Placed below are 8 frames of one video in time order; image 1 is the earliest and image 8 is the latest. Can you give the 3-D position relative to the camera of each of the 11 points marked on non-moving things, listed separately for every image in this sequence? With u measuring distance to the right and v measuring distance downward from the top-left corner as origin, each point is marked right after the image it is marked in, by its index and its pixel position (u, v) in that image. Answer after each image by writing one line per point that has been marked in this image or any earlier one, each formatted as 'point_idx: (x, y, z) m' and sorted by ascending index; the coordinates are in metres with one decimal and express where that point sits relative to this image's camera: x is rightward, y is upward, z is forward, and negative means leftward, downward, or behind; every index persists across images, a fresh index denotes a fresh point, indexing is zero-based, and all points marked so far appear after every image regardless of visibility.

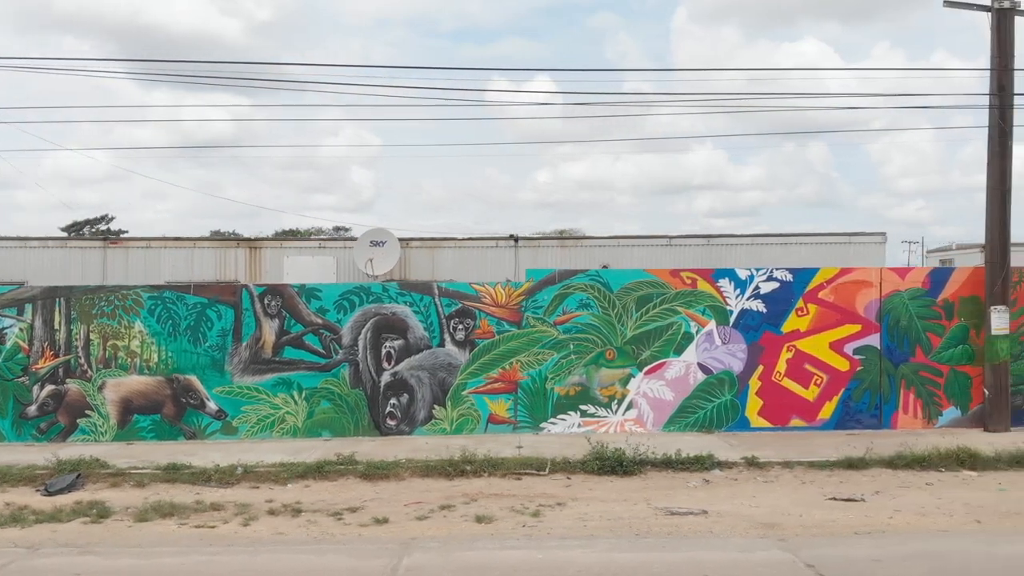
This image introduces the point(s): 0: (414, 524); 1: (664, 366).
0: (-0.7, -1.7, +7.4) m
1: (+1.7, -0.8, +10.4) m
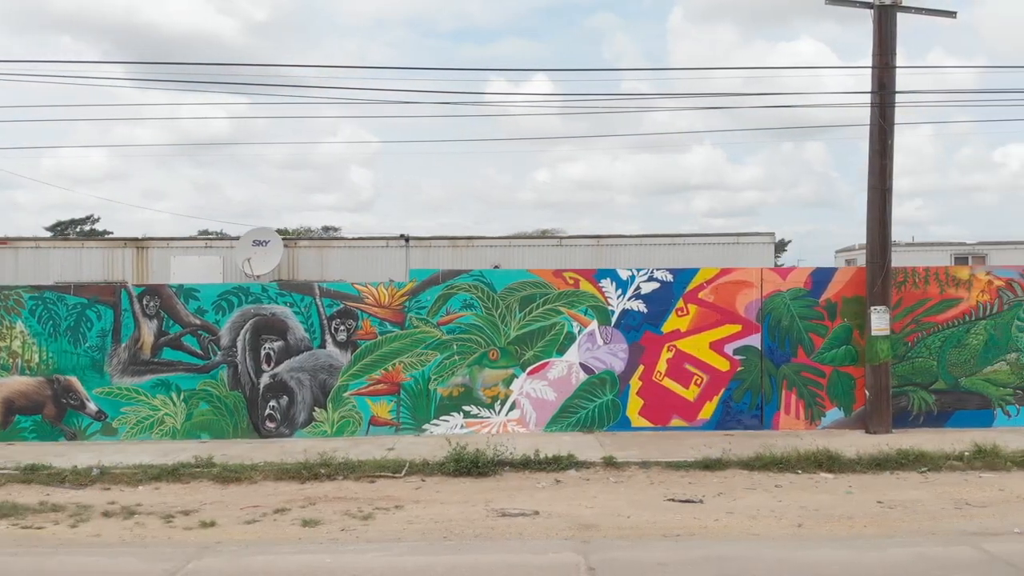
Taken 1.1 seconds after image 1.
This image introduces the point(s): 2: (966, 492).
0: (-2.0, -1.7, +7.4) m
1: (+0.4, -0.8, +10.3) m
2: (+3.6, -1.6, +7.8) m
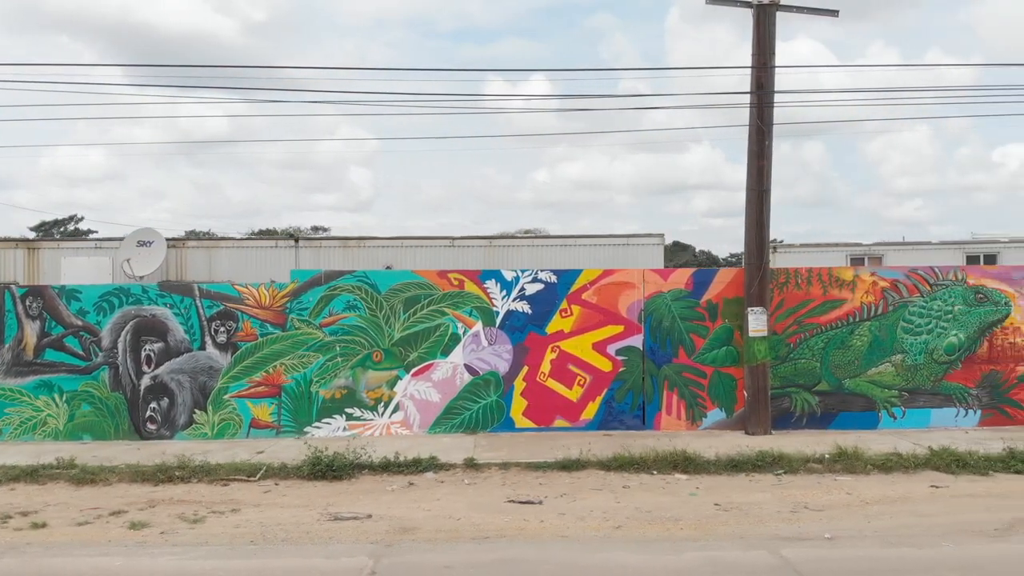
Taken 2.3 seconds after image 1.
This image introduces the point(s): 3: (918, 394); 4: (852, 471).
0: (-3.2, -1.7, +7.3) m
1: (-0.8, -0.8, +10.2) m
2: (+2.3, -1.6, +7.7) m
3: (+4.1, -1.1, +10.2) m
4: (+2.9, -1.5, +8.4) m
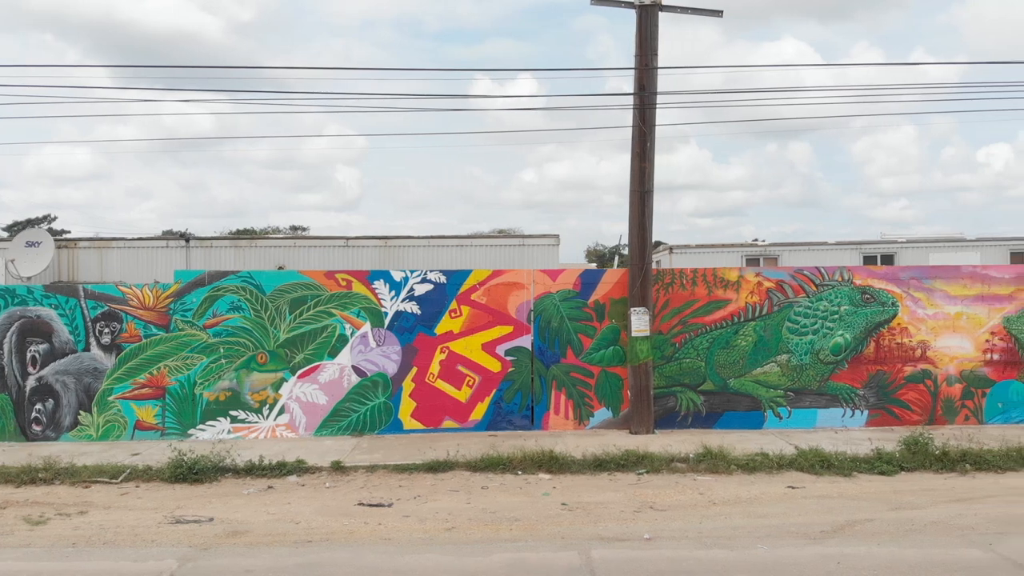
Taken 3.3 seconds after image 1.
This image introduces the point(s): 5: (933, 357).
0: (-4.4, -1.8, +7.3) m
1: (-2.0, -0.8, +10.2) m
2: (+1.2, -1.6, +7.7) m
3: (+3.0, -1.1, +10.2) m
4: (+1.7, -1.5, +8.3) m
5: (+4.2, -0.7, +10.2) m
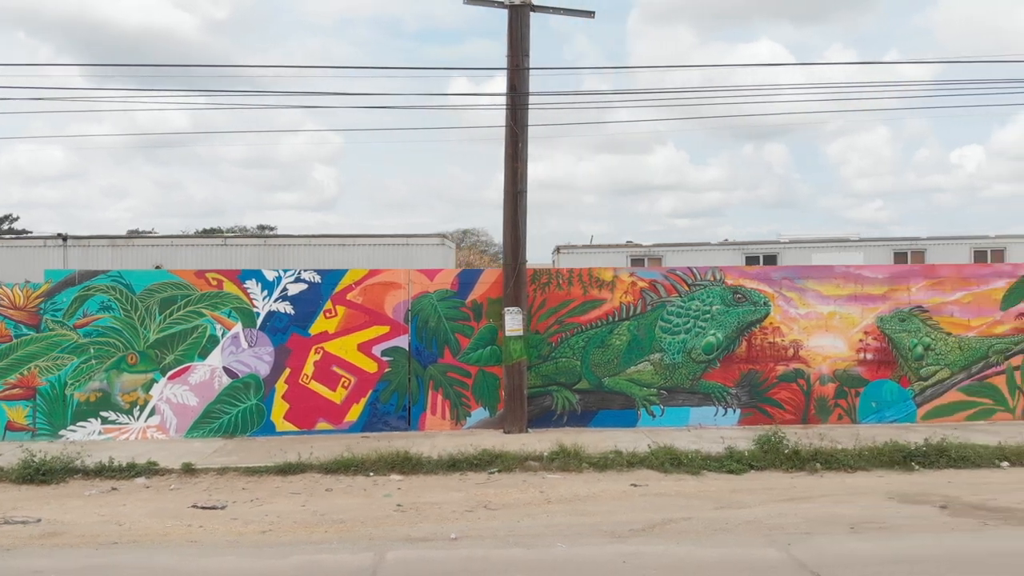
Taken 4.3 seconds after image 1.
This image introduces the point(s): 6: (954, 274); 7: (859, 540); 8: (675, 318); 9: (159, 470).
0: (-5.6, -1.8, +7.2) m
1: (-3.2, -0.8, +10.1) m
2: (-0.1, -1.6, +7.7) m
3: (+1.7, -1.1, +10.2) m
4: (+0.4, -1.5, +8.4) m
5: (+2.9, -0.7, +10.2) m
6: (+4.4, +0.1, +10.1) m
7: (+2.1, -1.5, +6.1) m
8: (+1.7, -0.3, +10.3) m
9: (-3.0, -1.5, +8.6) m
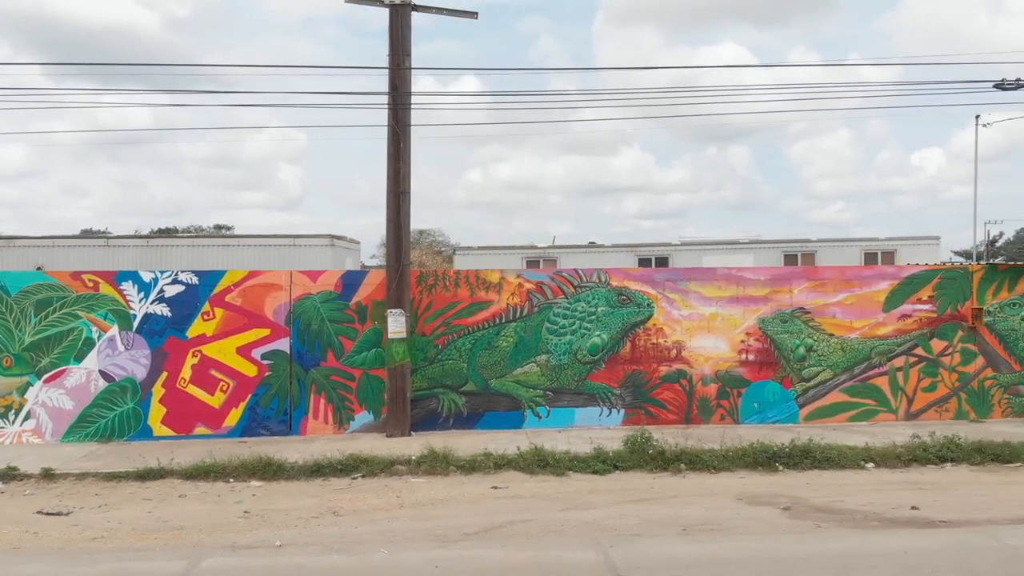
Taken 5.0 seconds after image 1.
0: (-6.7, -1.8, +7.0) m
1: (-4.4, -0.8, +10.0) m
2: (-1.2, -1.6, +7.6) m
3: (+0.5, -1.1, +10.2) m
4: (-0.7, -1.5, +8.3) m
5: (+1.8, -0.7, +10.2) m
6: (+3.2, +0.1, +10.2) m
7: (+1.1, -1.5, +6.1) m
8: (+0.5, -0.3, +10.2) m
9: (-4.1, -1.6, +8.5) m
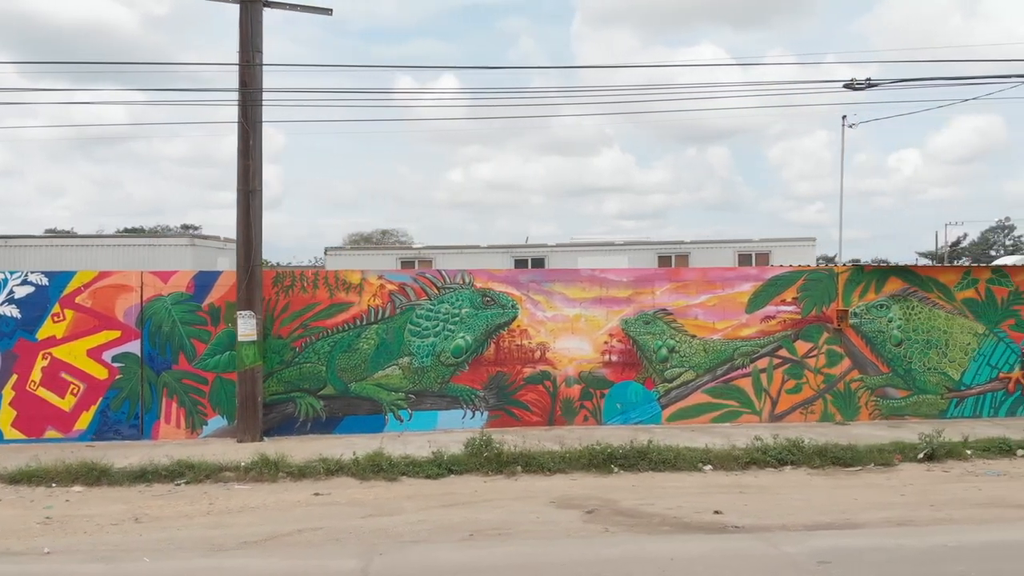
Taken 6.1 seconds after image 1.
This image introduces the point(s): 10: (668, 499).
0: (-8.1, -1.8, +6.8) m
1: (-5.8, -0.9, +9.8) m
2: (-2.5, -1.6, +7.5) m
3: (-0.9, -1.1, +10.1) m
4: (-2.0, -1.5, +8.2) m
5: (+0.4, -0.7, +10.1) m
6: (+1.9, +0.1, +10.1) m
7: (-0.3, -1.5, +6.0) m
8: (-0.9, -0.3, +10.1) m
9: (-5.5, -1.6, +8.3) m
10: (+1.1, -1.5, +7.2) m
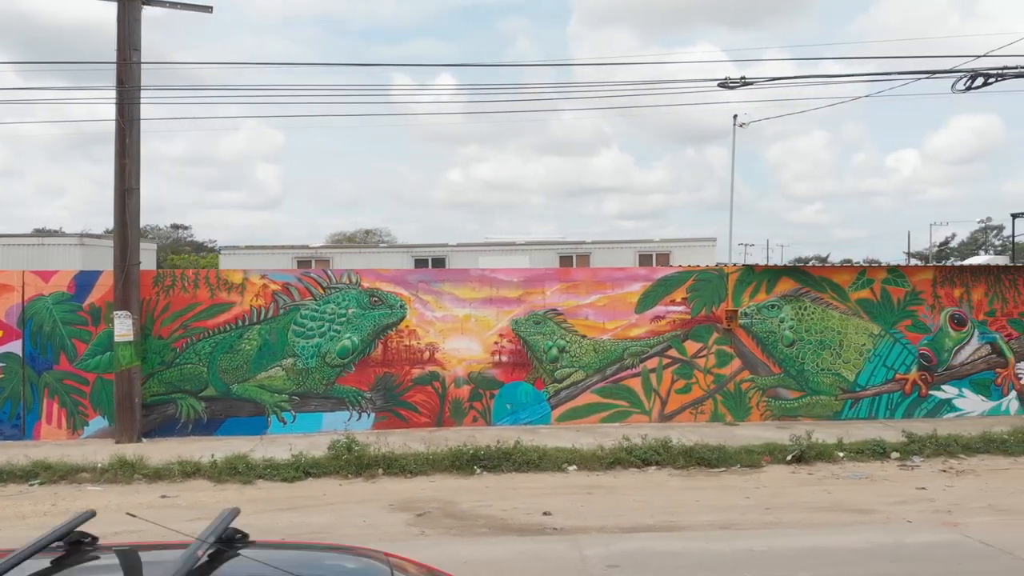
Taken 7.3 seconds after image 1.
0: (-9.2, -1.8, +6.9) m
1: (-6.9, -0.8, +9.8) m
2: (-3.7, -1.6, +7.5) m
3: (-2.0, -1.1, +10.1) m
4: (-3.2, -1.5, +8.2) m
5: (-0.7, -0.7, +10.1) m
6: (+0.7, +0.1, +10.0) m
7: (-1.4, -1.5, +5.9) m
8: (-2.0, -0.3, +10.1) m
9: (-6.6, -1.6, +8.3) m
10: (0.0, -1.5, +7.2) m
